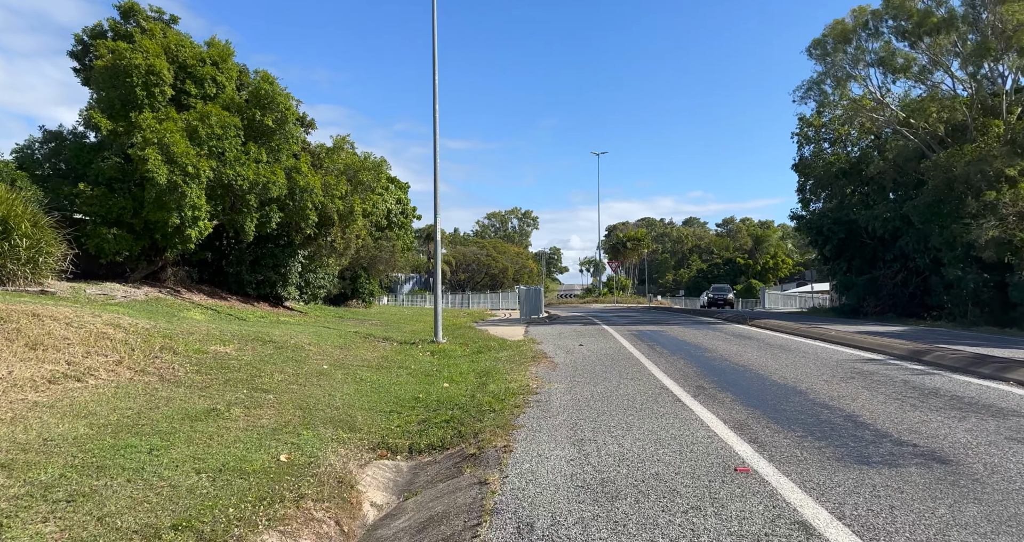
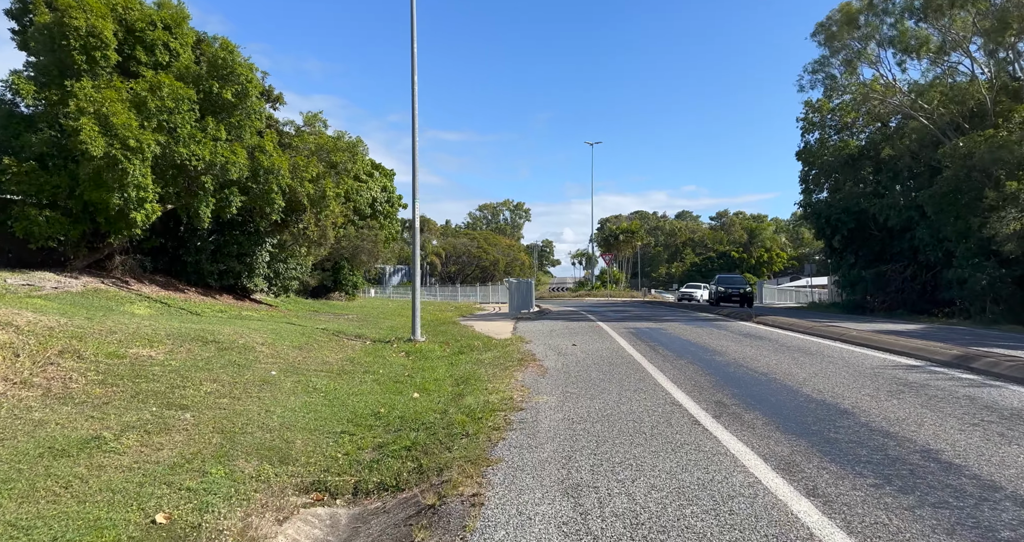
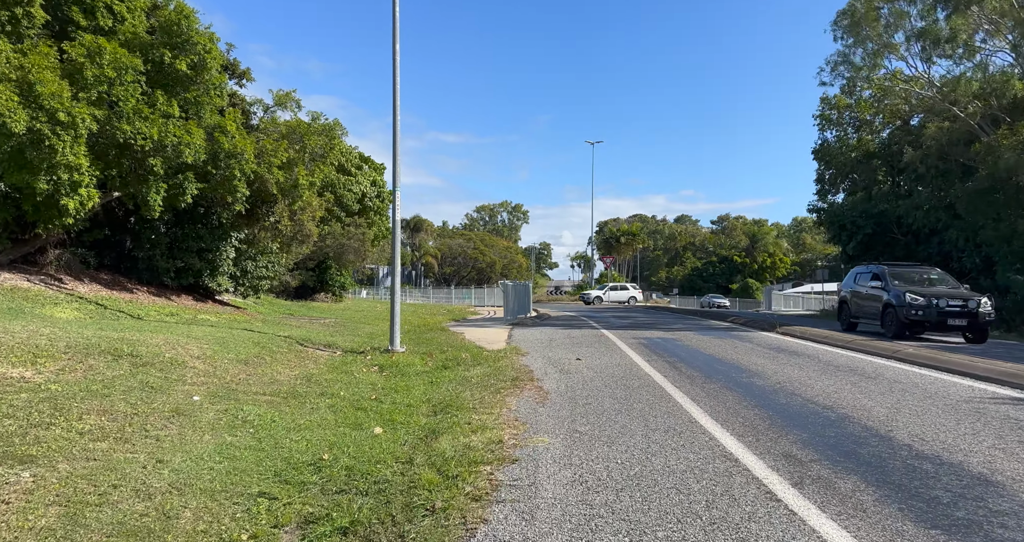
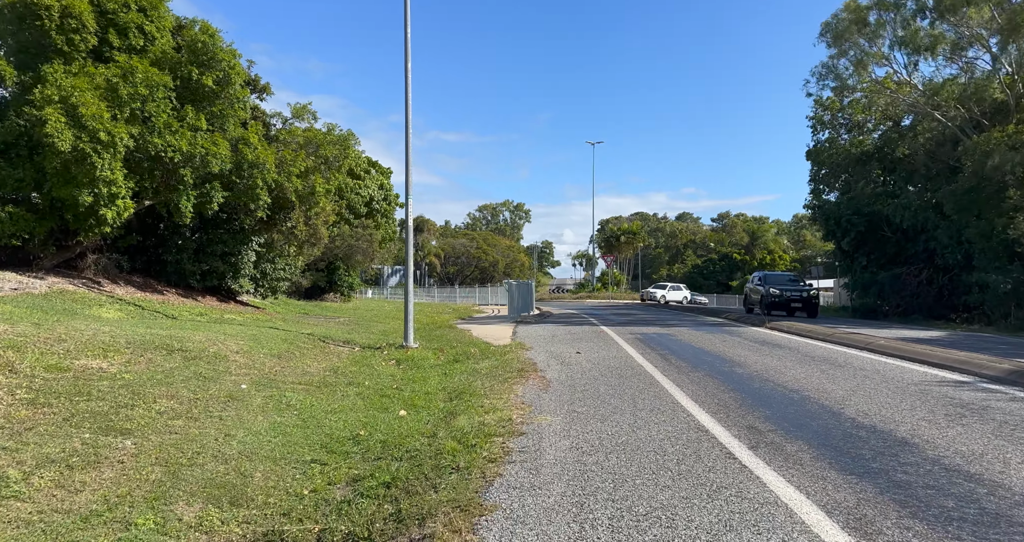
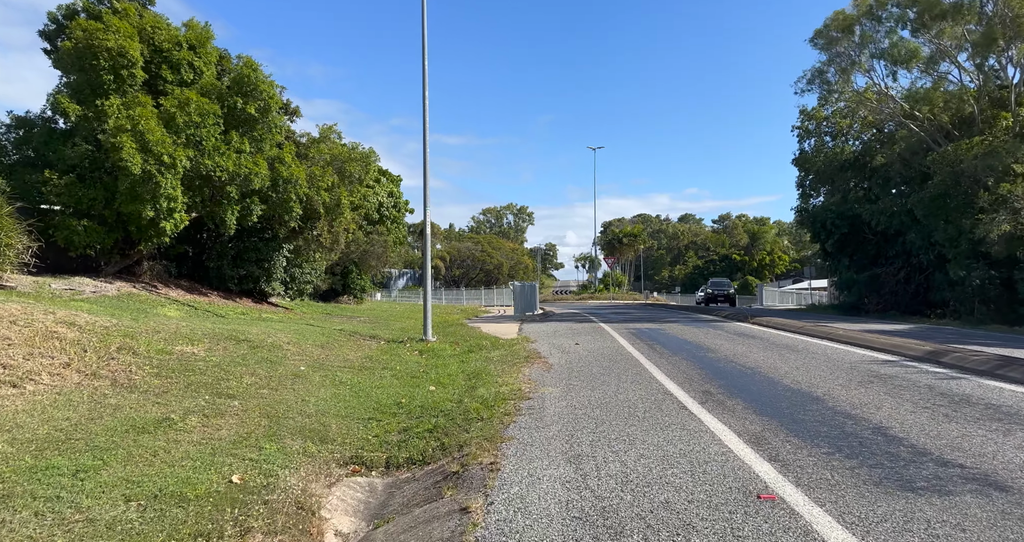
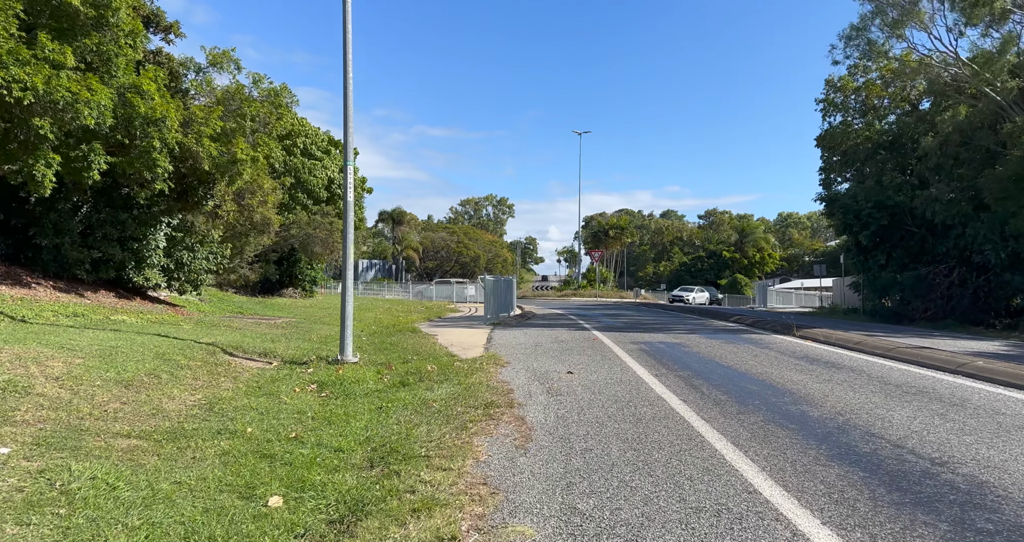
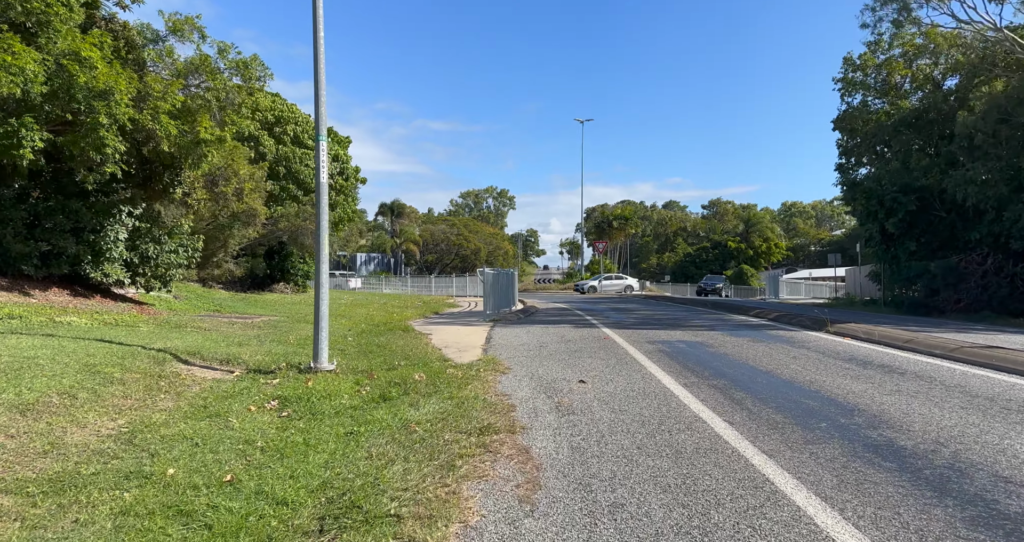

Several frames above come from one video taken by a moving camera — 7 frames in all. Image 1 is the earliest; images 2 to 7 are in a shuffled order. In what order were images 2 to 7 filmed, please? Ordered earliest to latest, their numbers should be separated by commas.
5, 2, 4, 3, 6, 7
